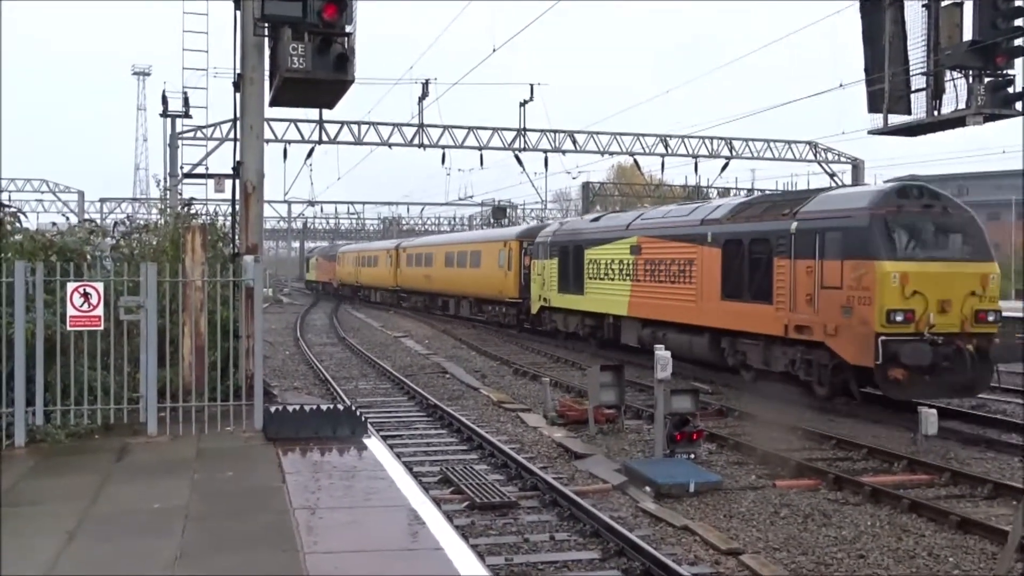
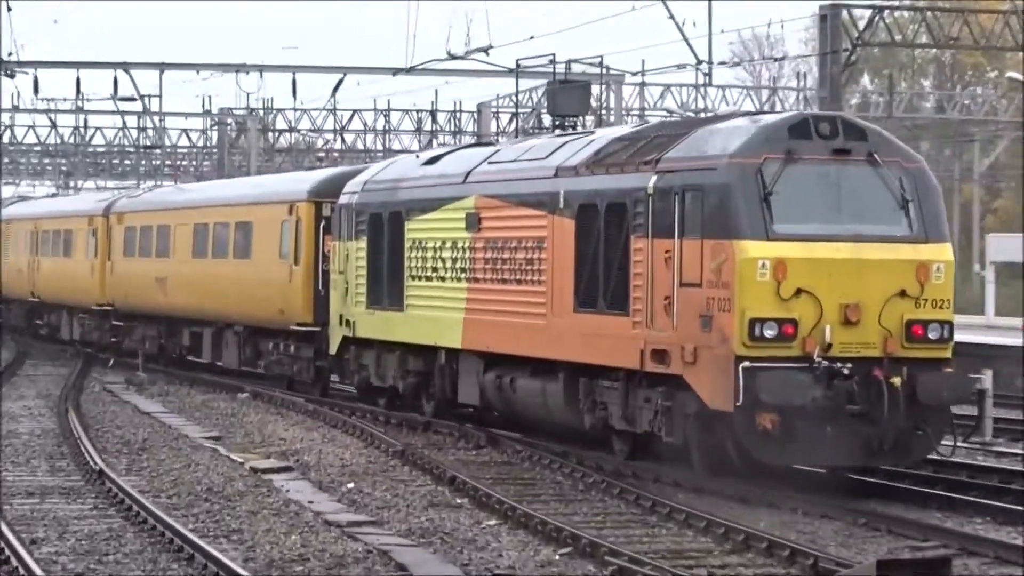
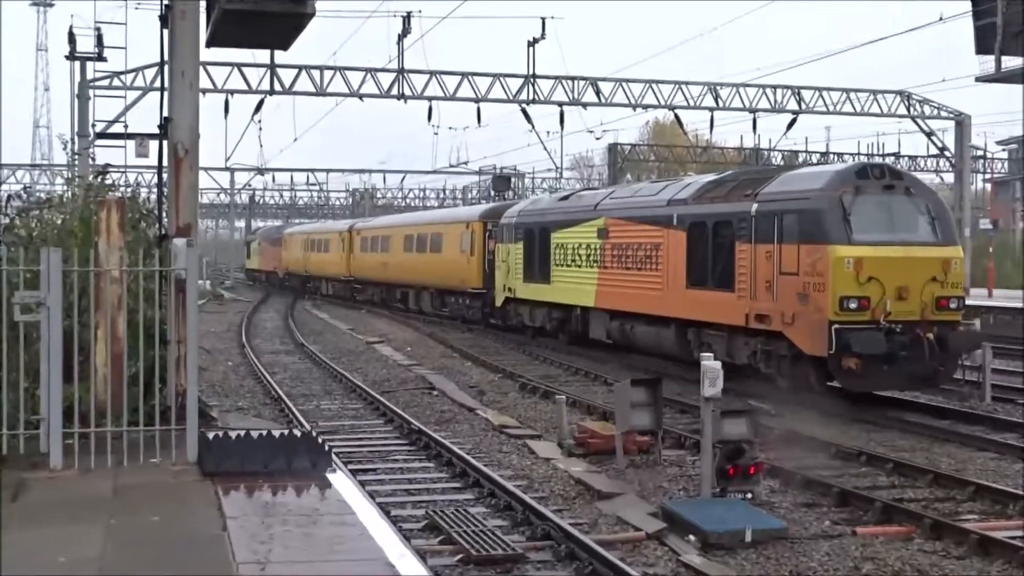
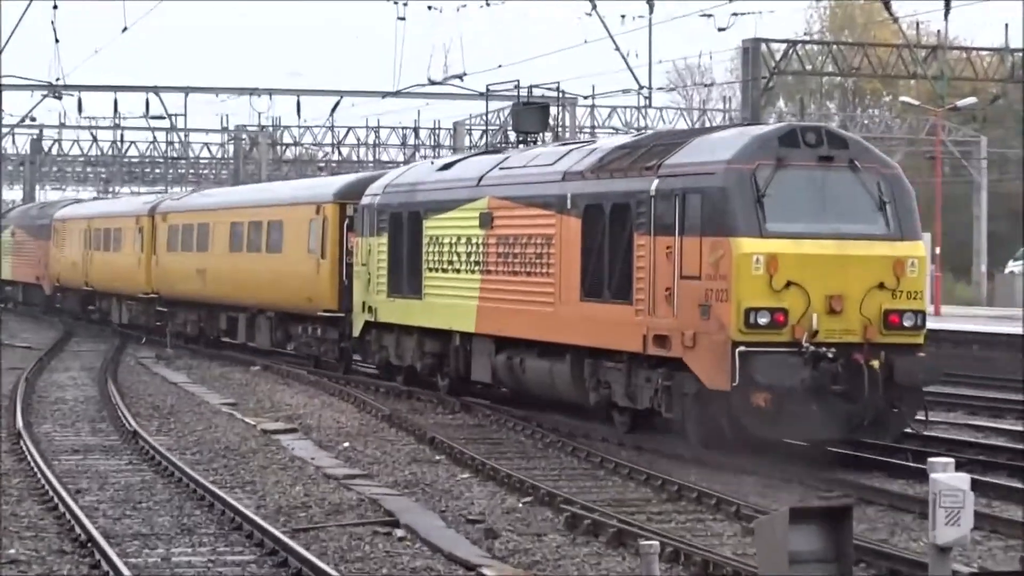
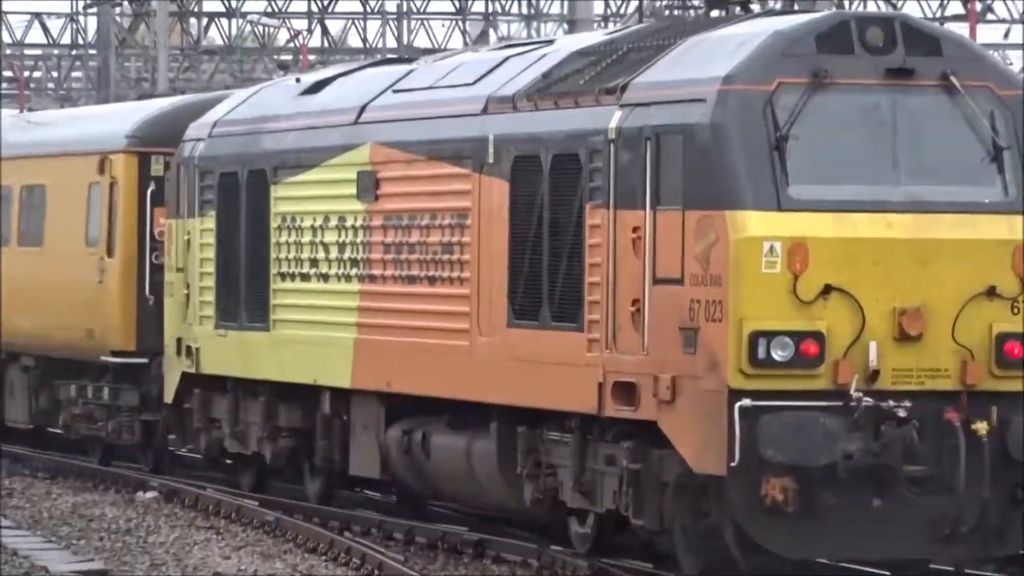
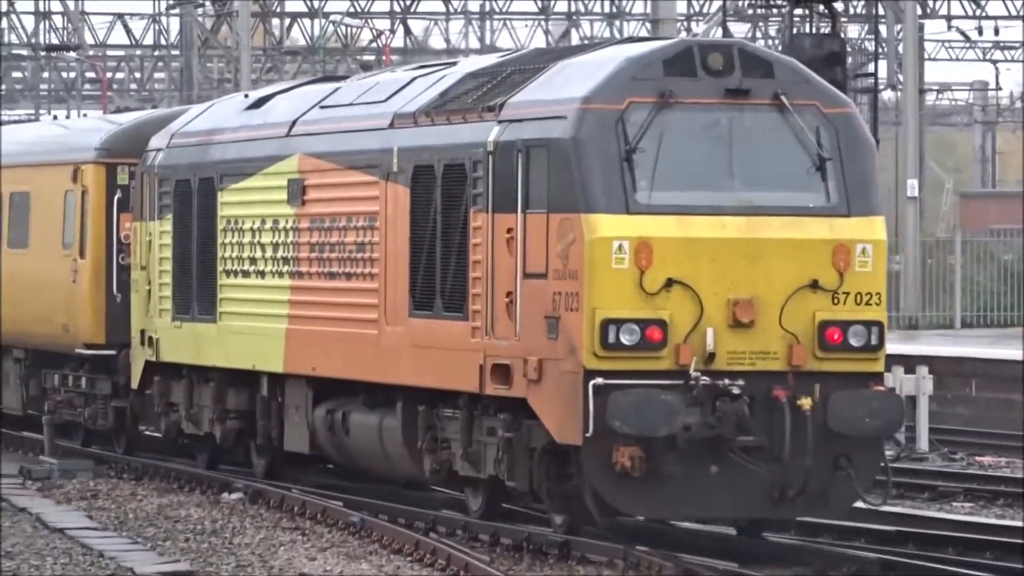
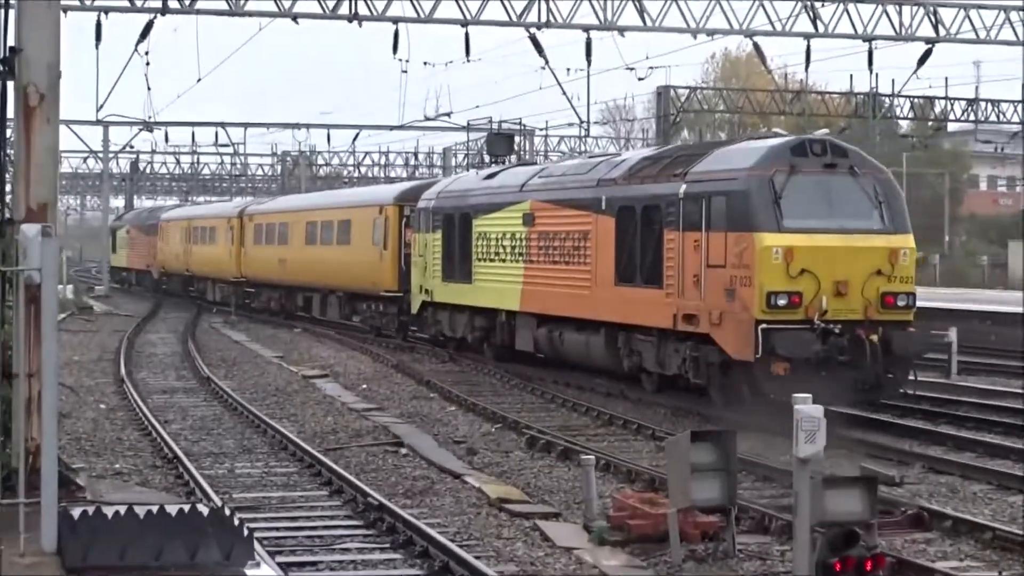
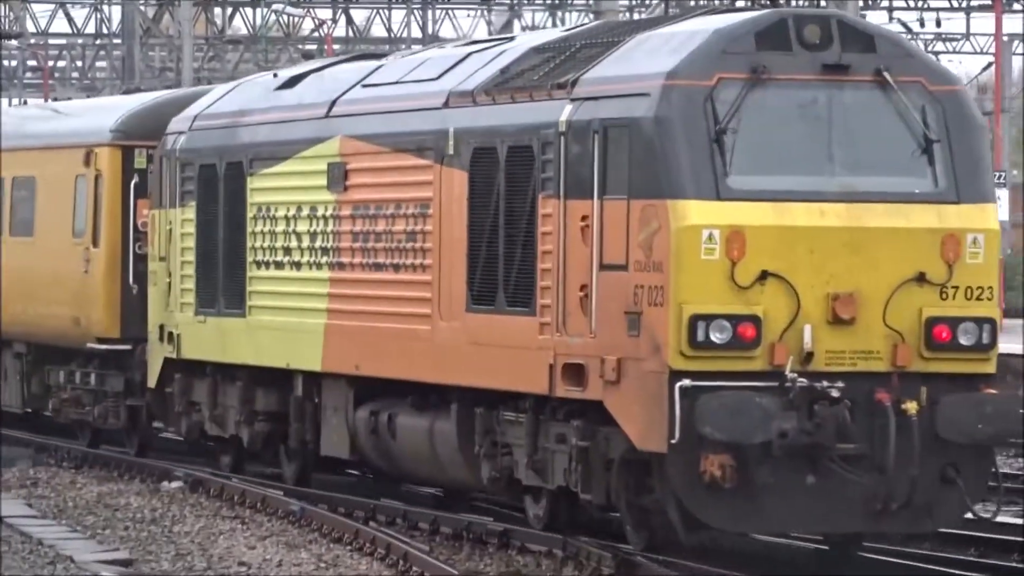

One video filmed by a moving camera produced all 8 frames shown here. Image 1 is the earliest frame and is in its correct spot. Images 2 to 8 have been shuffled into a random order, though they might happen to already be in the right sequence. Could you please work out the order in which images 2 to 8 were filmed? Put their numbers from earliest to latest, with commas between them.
3, 7, 4, 2, 5, 8, 6
